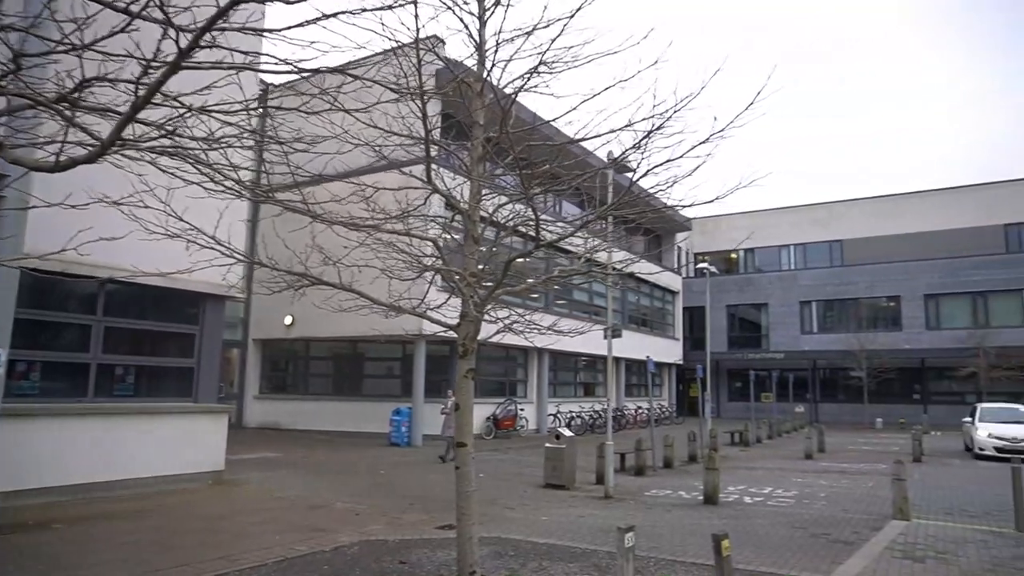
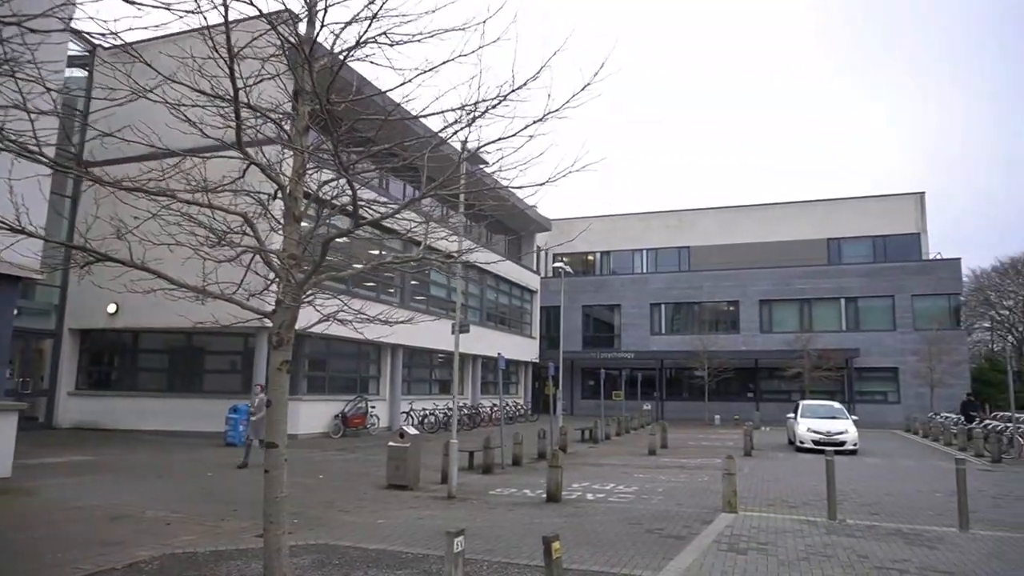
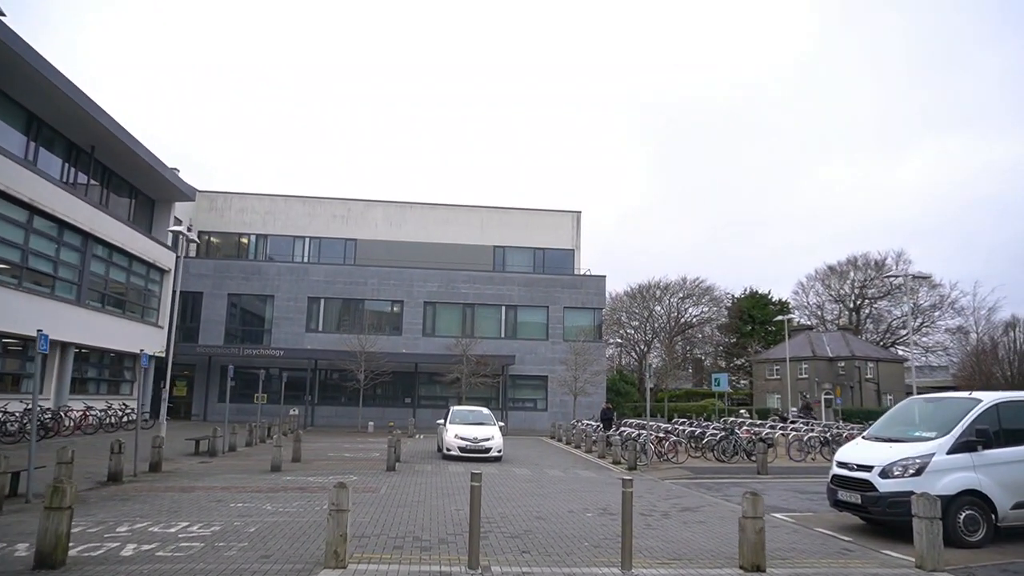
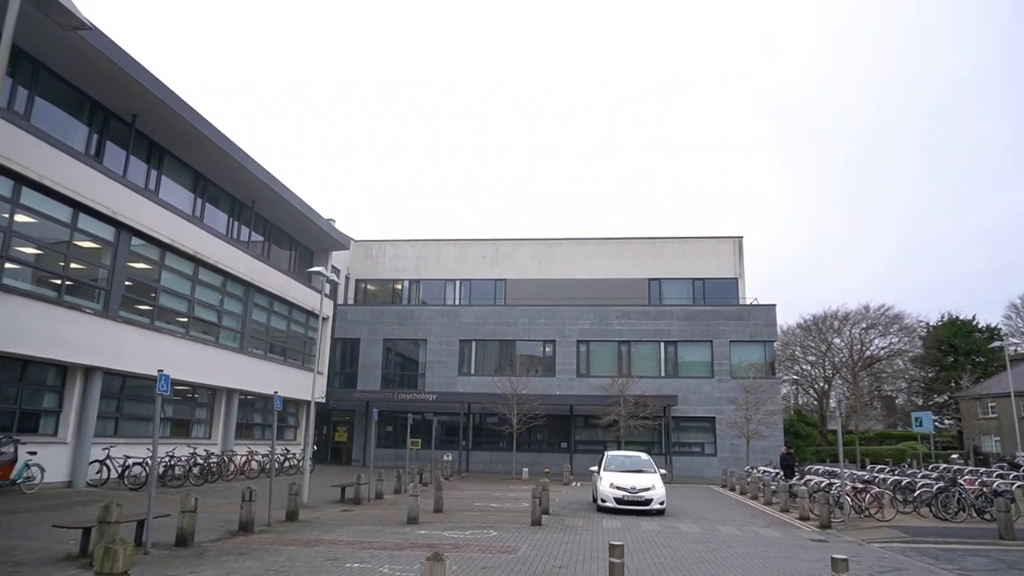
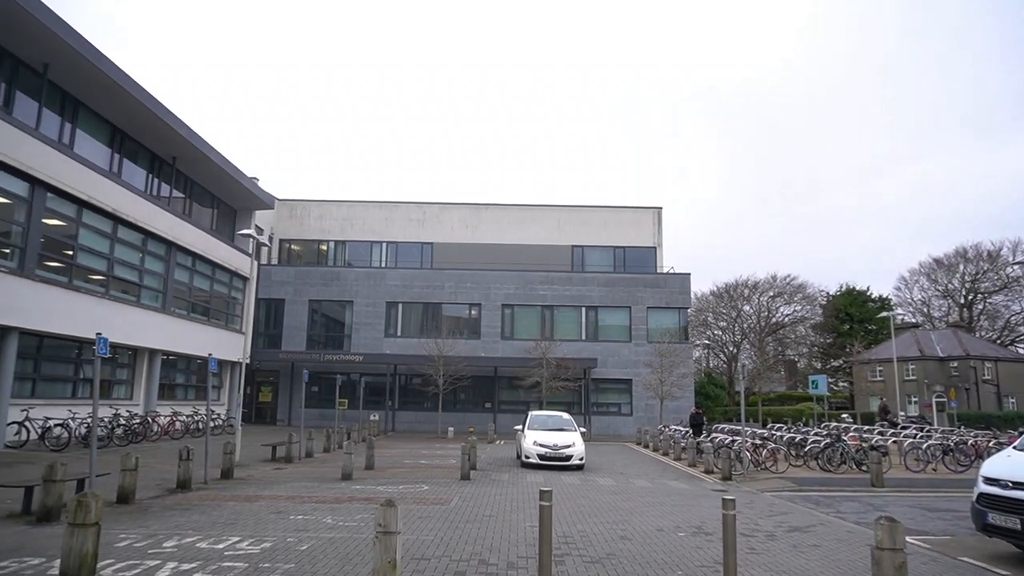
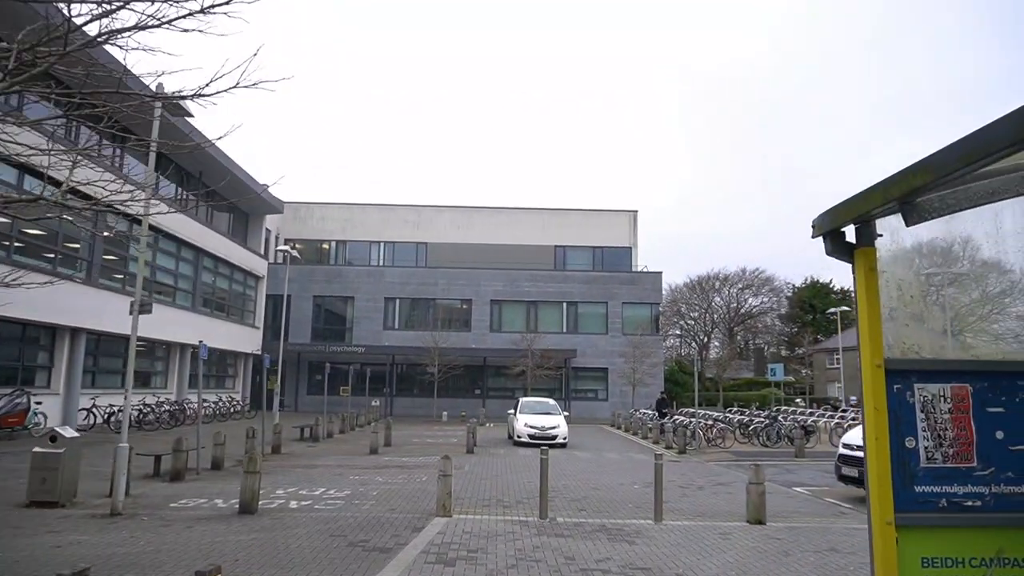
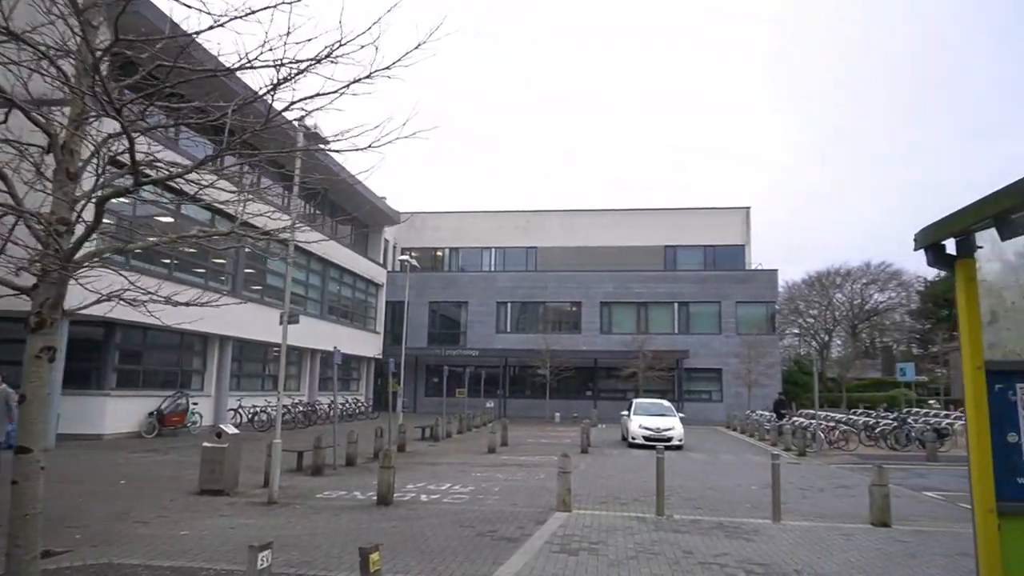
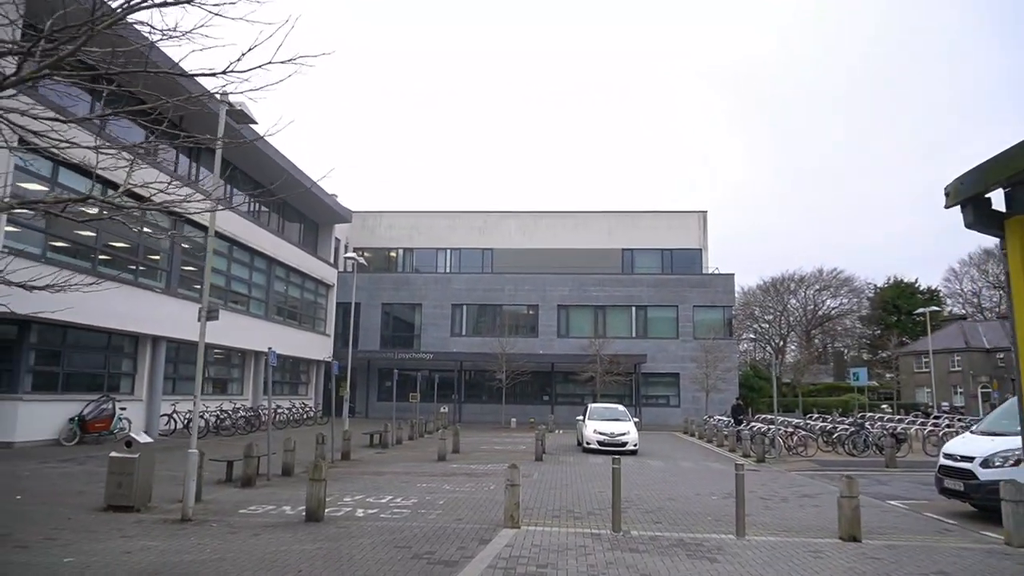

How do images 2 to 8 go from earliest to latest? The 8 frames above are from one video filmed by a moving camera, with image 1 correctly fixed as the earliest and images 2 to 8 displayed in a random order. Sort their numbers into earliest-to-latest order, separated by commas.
2, 7, 6, 8, 3, 5, 4
